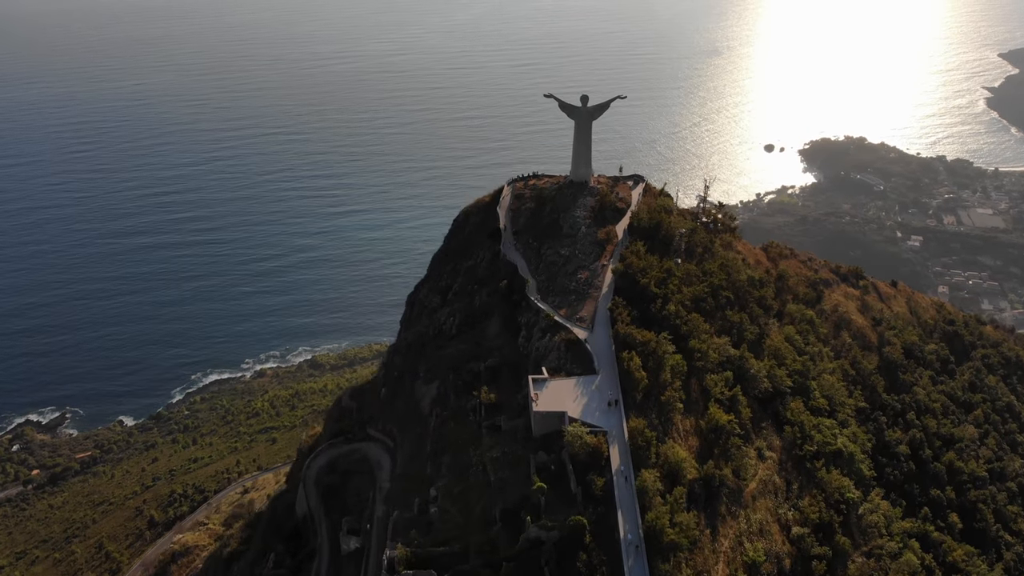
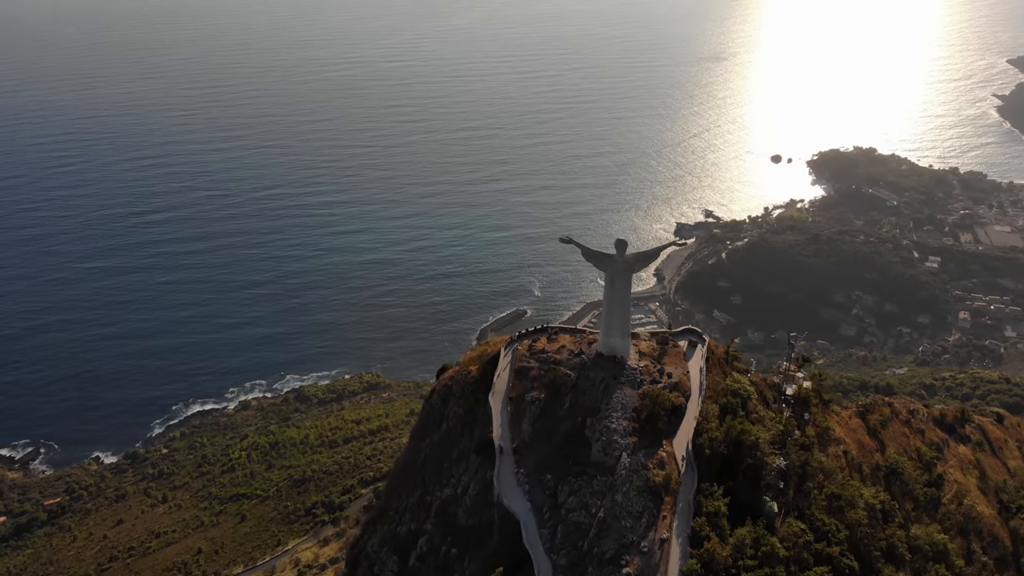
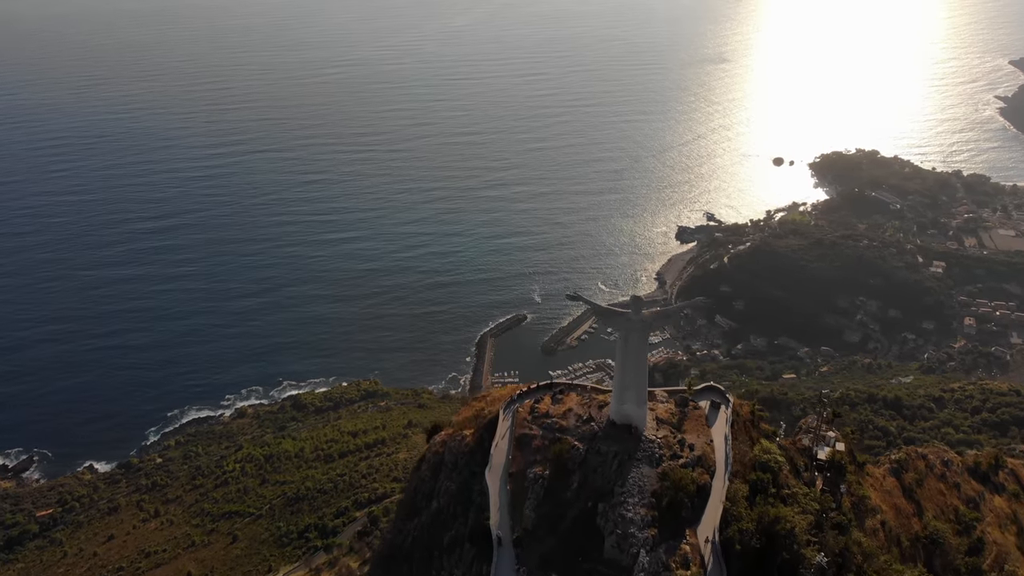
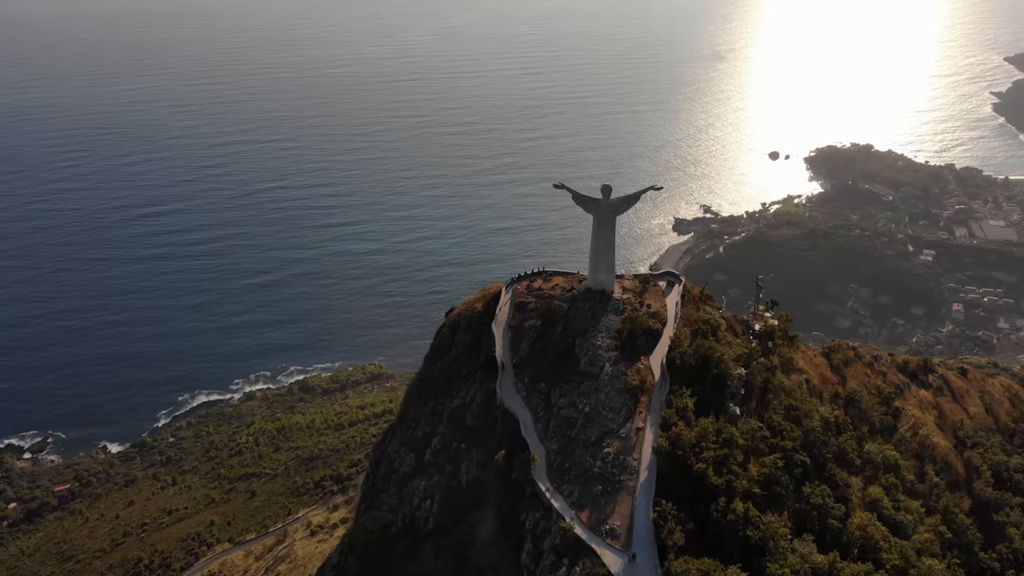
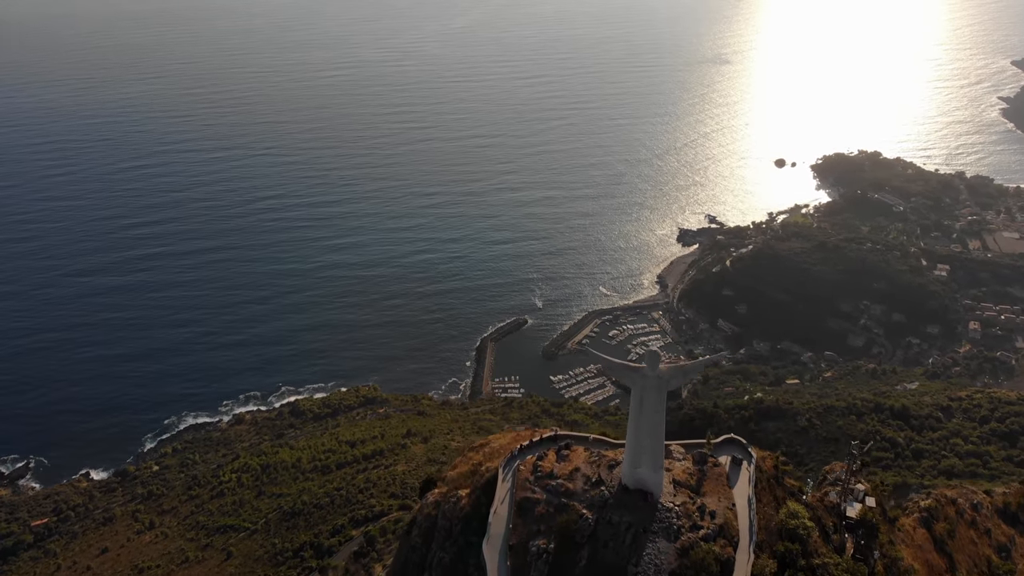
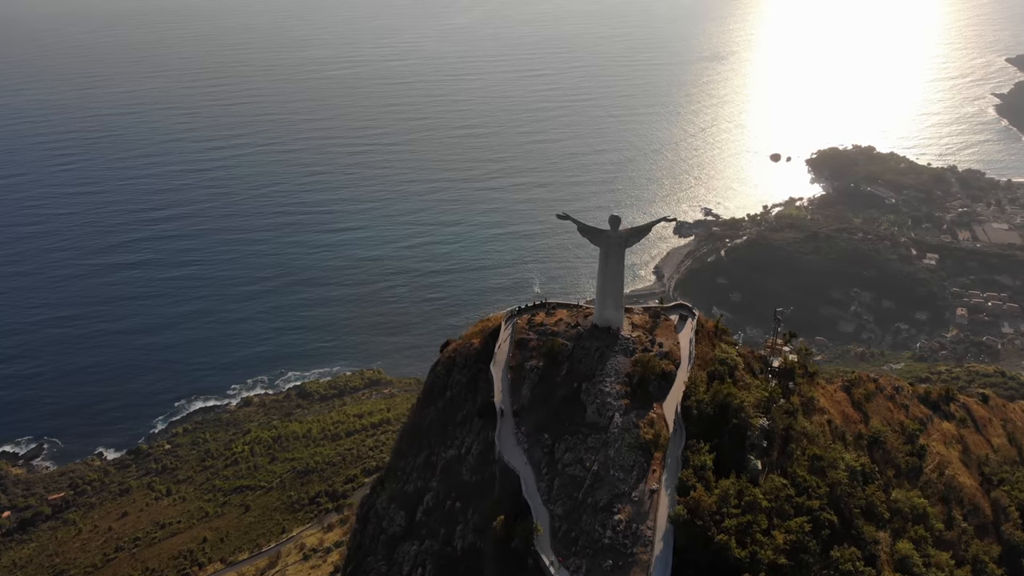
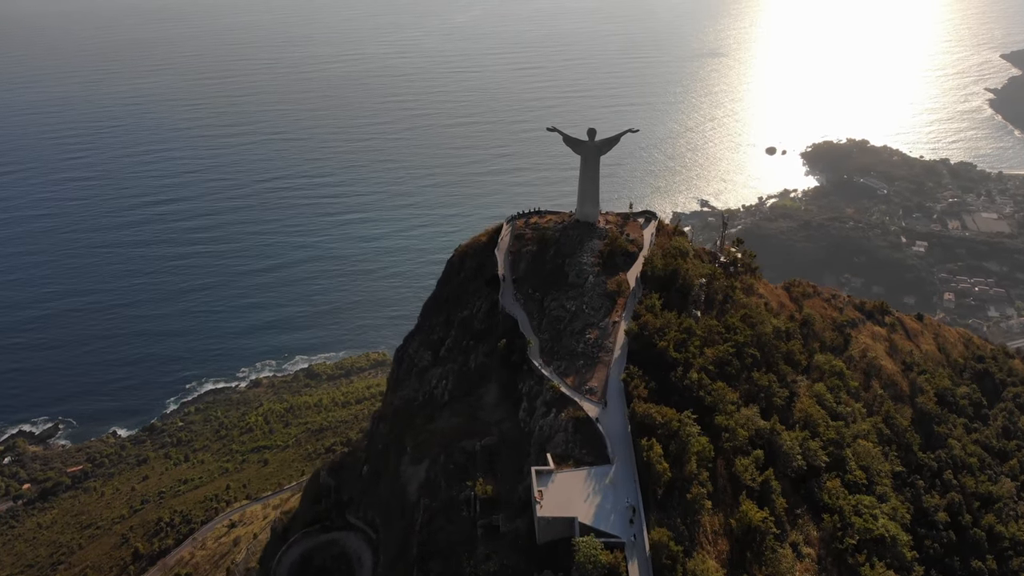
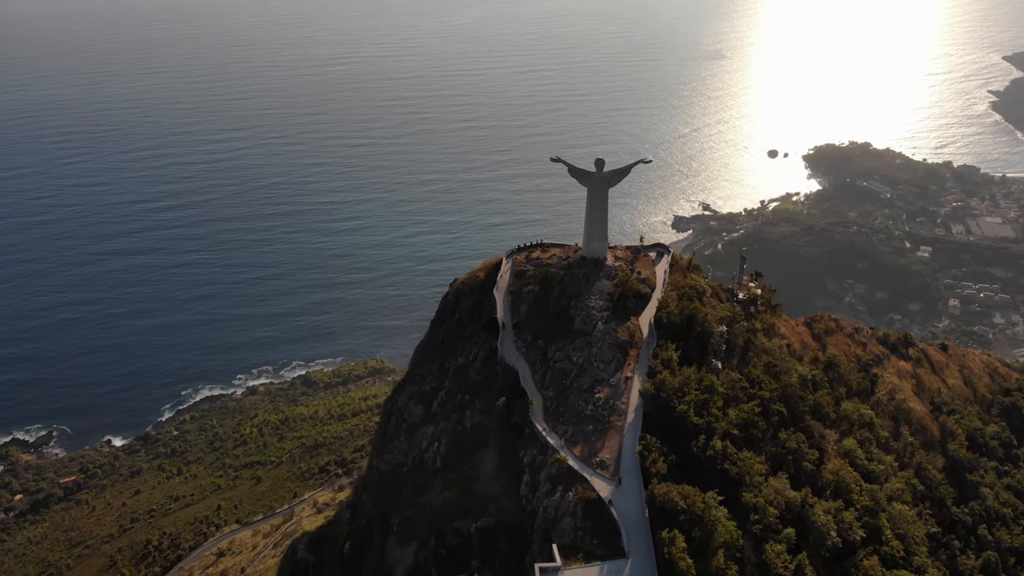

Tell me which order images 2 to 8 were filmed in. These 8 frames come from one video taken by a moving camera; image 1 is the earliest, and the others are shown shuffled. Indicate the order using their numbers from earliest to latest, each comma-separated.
7, 8, 4, 6, 2, 3, 5
